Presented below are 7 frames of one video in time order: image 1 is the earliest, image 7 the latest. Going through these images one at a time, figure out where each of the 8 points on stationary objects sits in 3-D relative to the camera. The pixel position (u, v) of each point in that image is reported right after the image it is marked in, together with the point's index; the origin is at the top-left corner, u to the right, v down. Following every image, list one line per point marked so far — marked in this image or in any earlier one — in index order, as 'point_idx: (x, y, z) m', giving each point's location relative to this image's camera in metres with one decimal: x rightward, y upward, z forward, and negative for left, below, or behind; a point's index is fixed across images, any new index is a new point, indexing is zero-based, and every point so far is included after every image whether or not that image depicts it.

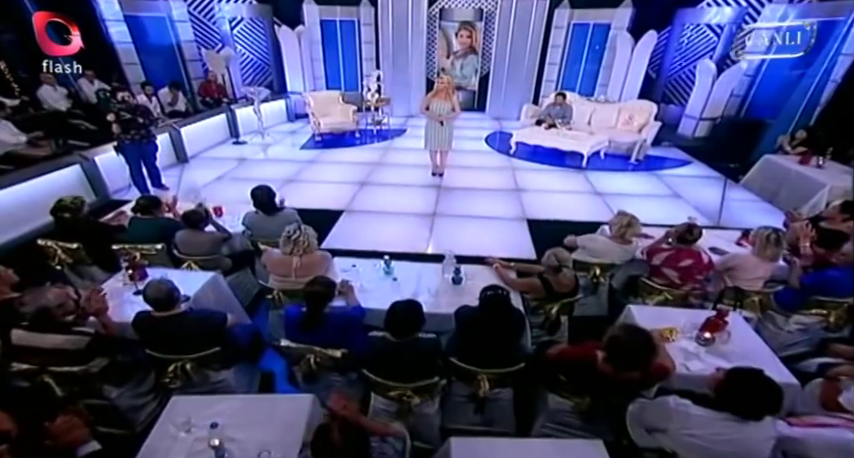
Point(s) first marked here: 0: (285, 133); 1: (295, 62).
0: (-3.3, +2.1, +8.5) m
1: (-3.3, +4.2, +9.1) m
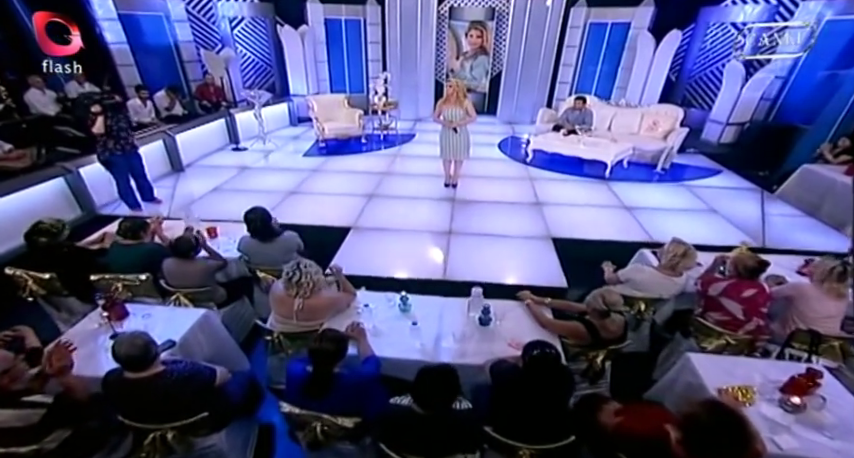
0: (-3.2, +2.0, +8.2) m
1: (-3.2, +4.0, +8.8) m
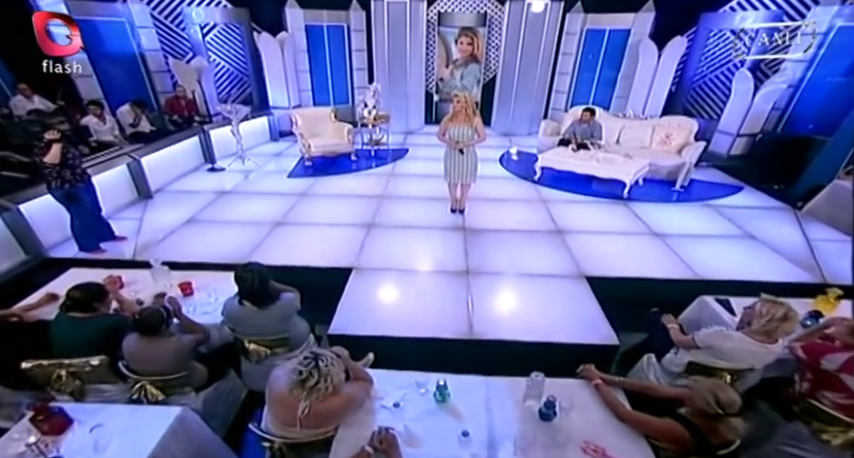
0: (-3.3, +1.5, +7.6) m
1: (-3.4, +3.5, +8.2) m
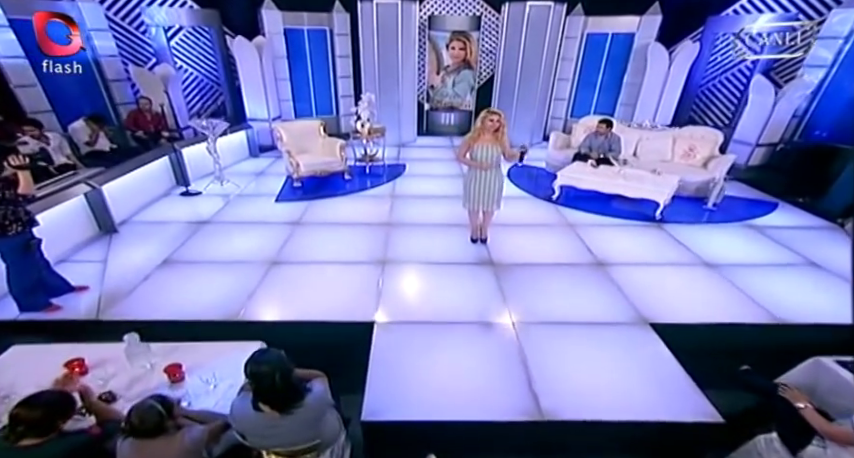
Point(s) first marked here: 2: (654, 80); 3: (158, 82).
0: (-3.4, +1.0, +6.8) m
1: (-3.6, +3.0, +7.5) m
2: (+4.4, +2.8, +6.7) m
3: (-4.6, +2.5, +6.1) m
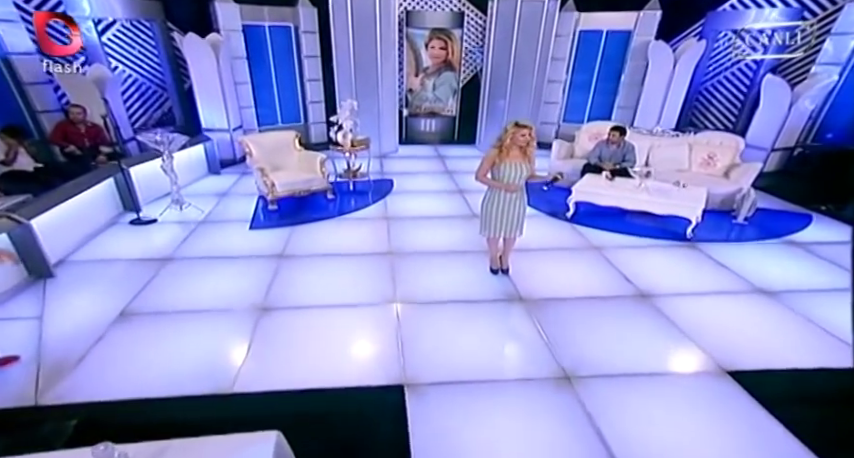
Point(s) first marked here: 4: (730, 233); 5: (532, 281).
0: (-3.5, +0.5, +5.9) m
1: (-3.9, +2.5, +6.6) m
2: (+4.1, +2.7, +6.5) m
3: (-4.8, +2.0, +5.1) m
4: (+3.3, 0.0, +3.8) m
5: (+1.0, -0.5, +3.5) m
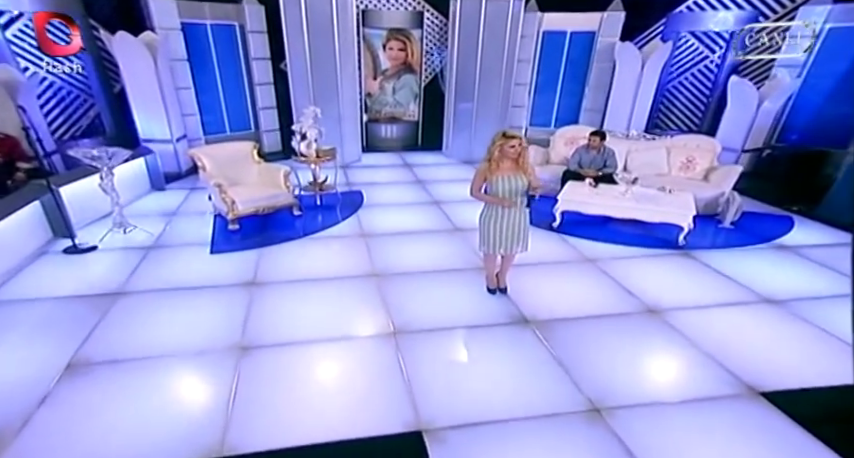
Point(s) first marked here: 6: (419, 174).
0: (-3.8, +0.1, +5.2) m
1: (-4.3, +2.1, +5.8) m
2: (+3.6, +2.7, +6.5) m
3: (-5.1, +1.5, +4.3) m
4: (+3.2, -0.1, +3.9) m
5: (+1.0, -0.7, +3.3) m
6: (-0.2, +1.2, +7.4) m
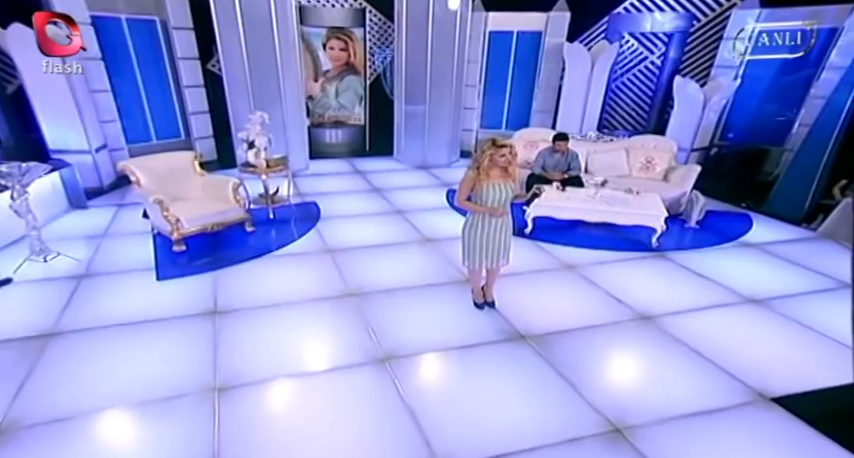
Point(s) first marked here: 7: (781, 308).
0: (-4.2, -0.3, +4.4) m
1: (-4.8, +1.7, +4.9) m
2: (+2.9, +2.7, +6.7) m
3: (-5.3, +1.1, +3.3) m
4: (+3.0, -0.1, +4.0) m
5: (+0.9, -0.8, +3.2) m
6: (-1.0, +0.9, +7.1) m
7: (+2.9, -0.7, +3.0) m
